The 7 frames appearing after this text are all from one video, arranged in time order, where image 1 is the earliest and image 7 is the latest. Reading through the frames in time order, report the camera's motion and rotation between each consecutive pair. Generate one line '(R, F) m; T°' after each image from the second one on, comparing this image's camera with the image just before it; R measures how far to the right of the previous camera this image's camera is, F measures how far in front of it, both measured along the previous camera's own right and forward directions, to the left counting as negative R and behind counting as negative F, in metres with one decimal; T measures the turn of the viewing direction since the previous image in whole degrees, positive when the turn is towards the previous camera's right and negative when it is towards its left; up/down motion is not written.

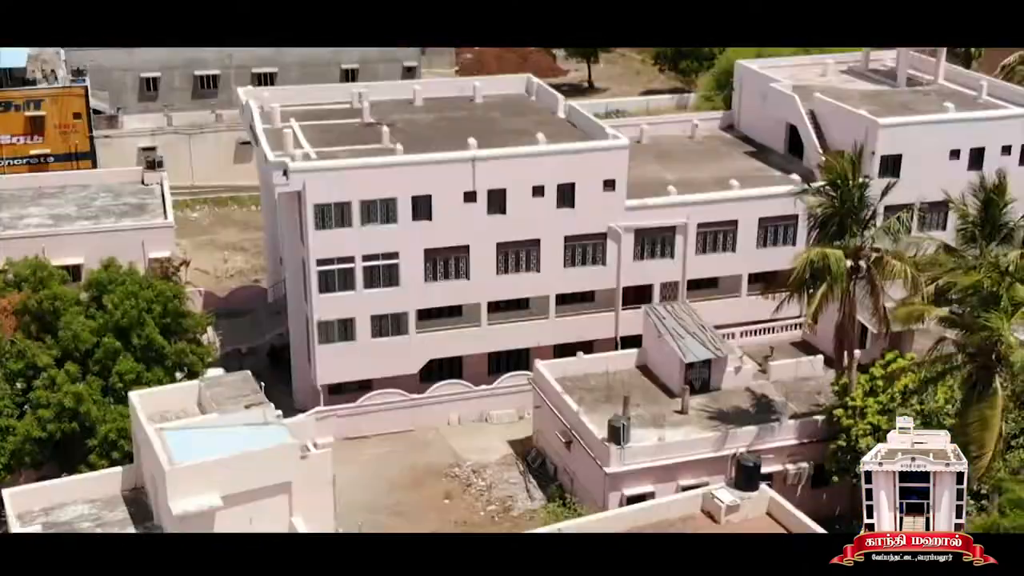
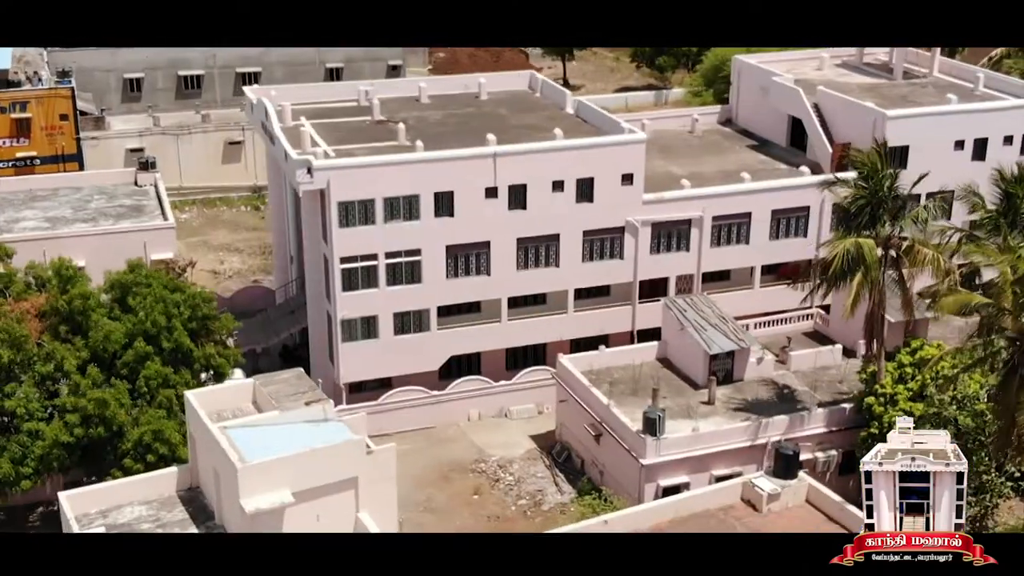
(-2.5, 0.0) m; +2°
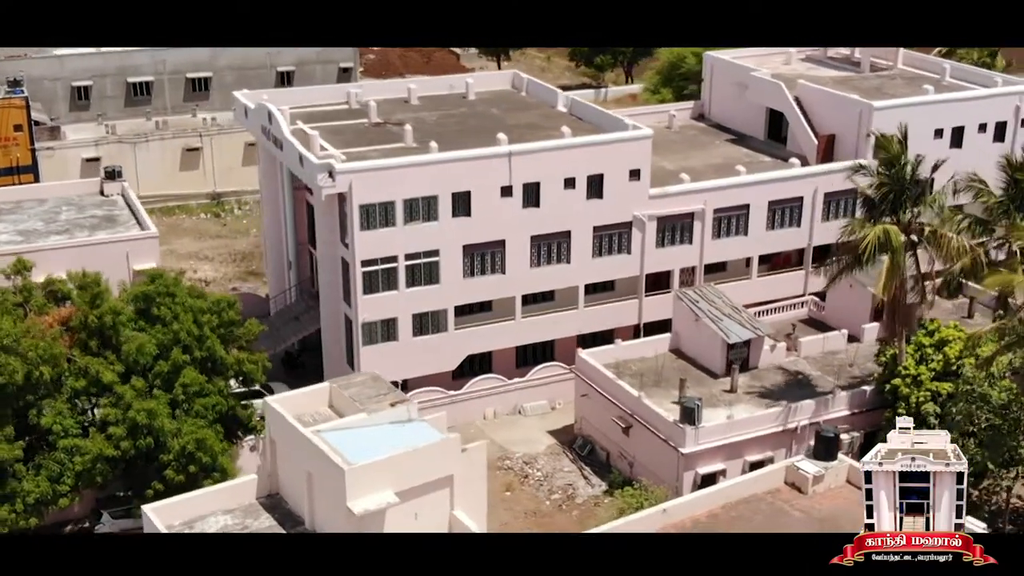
(-4.3, -0.1) m; +5°
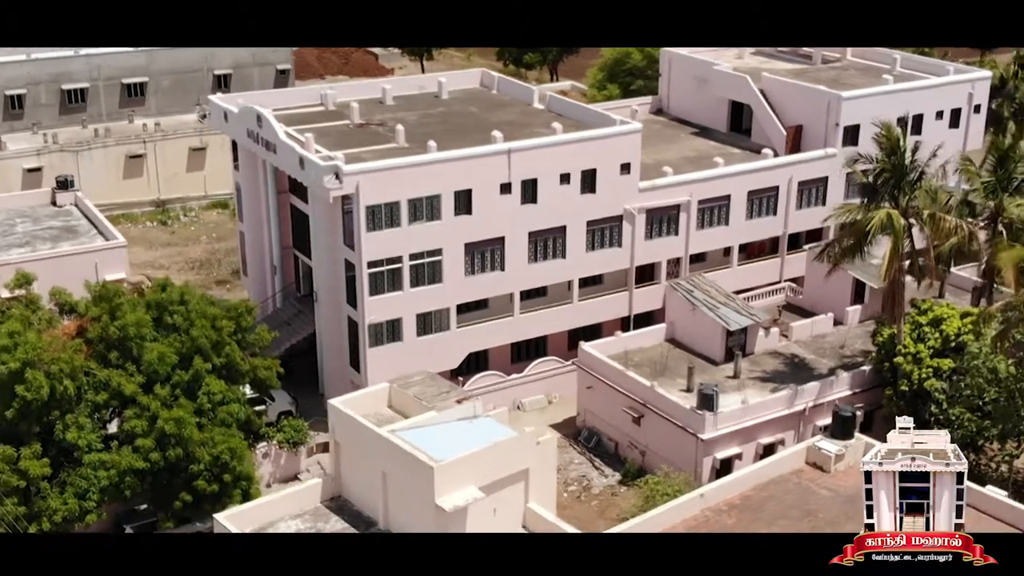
(-4.1, -0.1) m; +5°
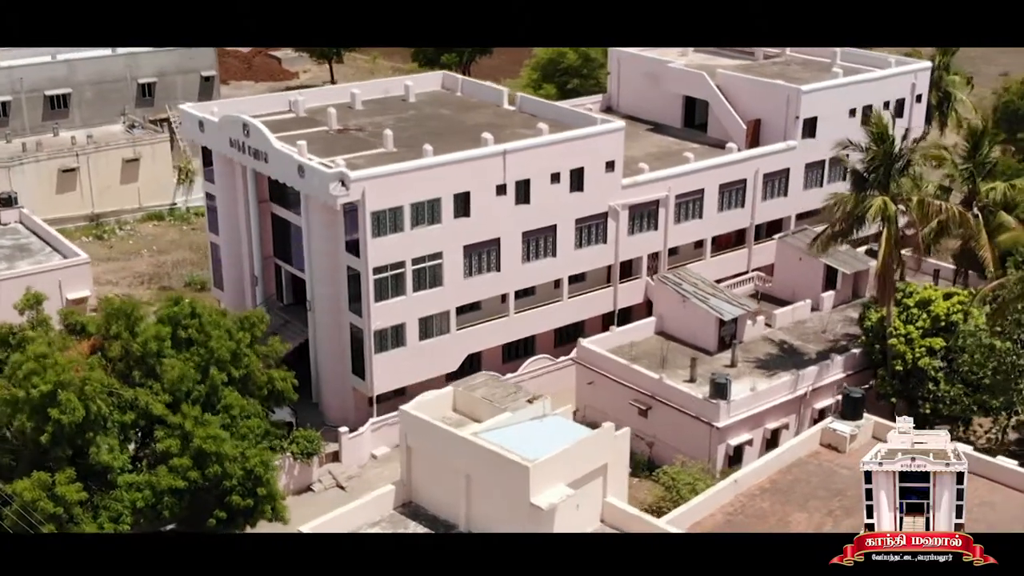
(-4.6, -0.1) m; +6°
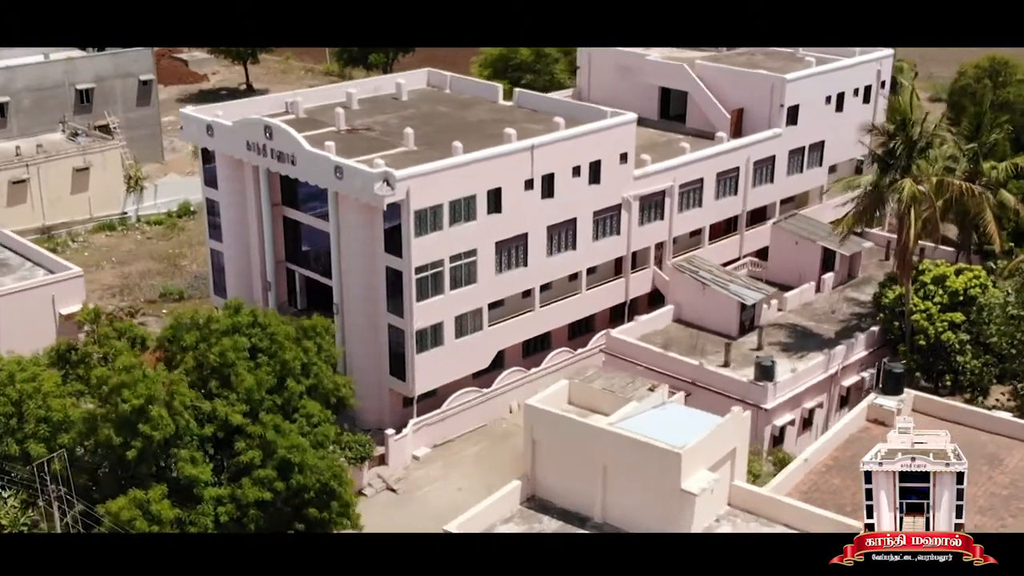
(-5.9, +0.3) m; +6°
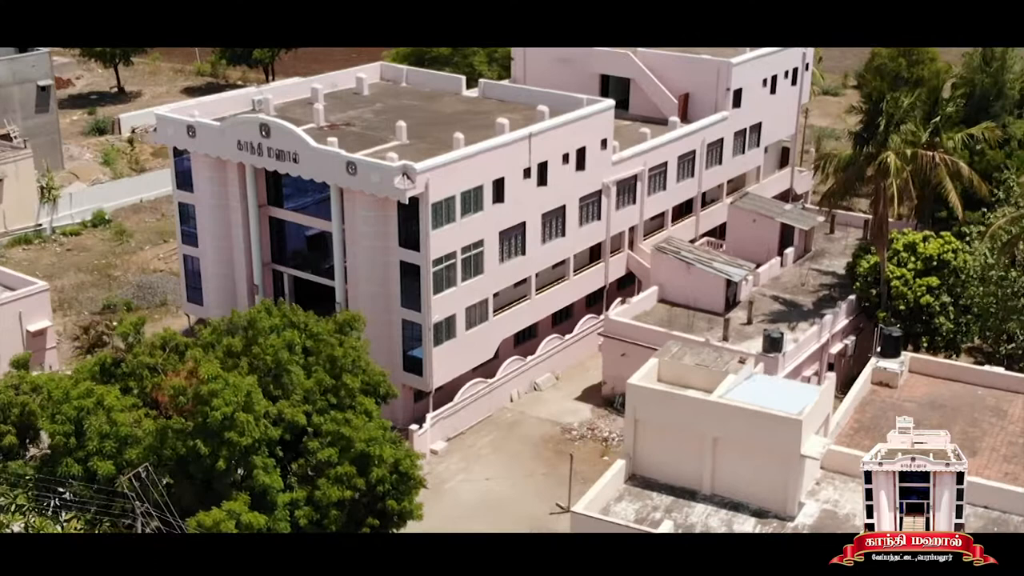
(-6.4, +0.2) m; +8°
